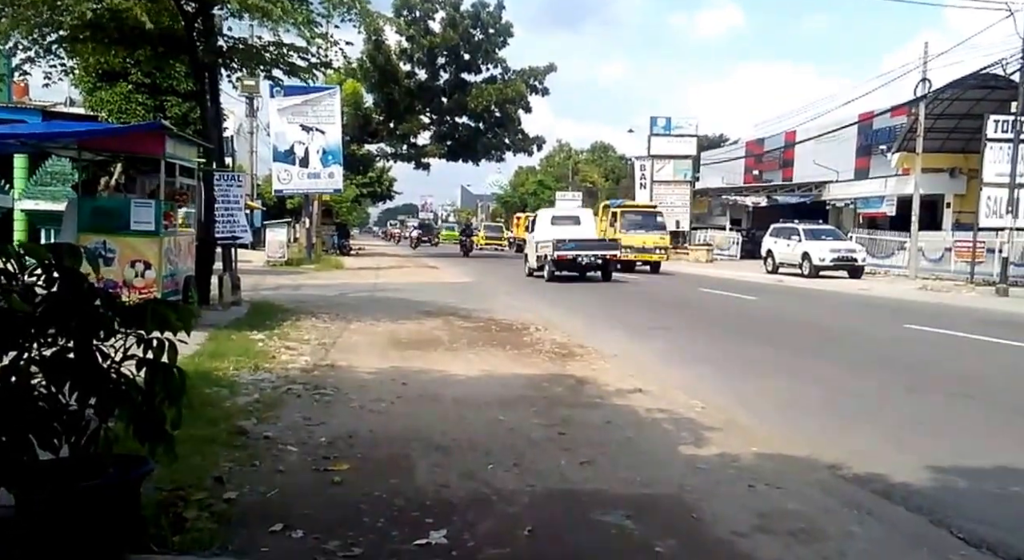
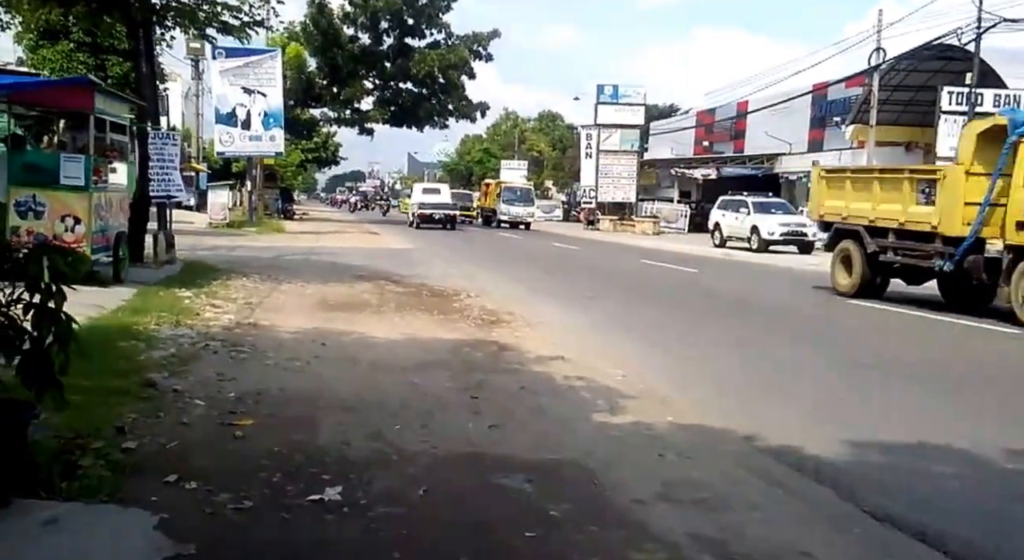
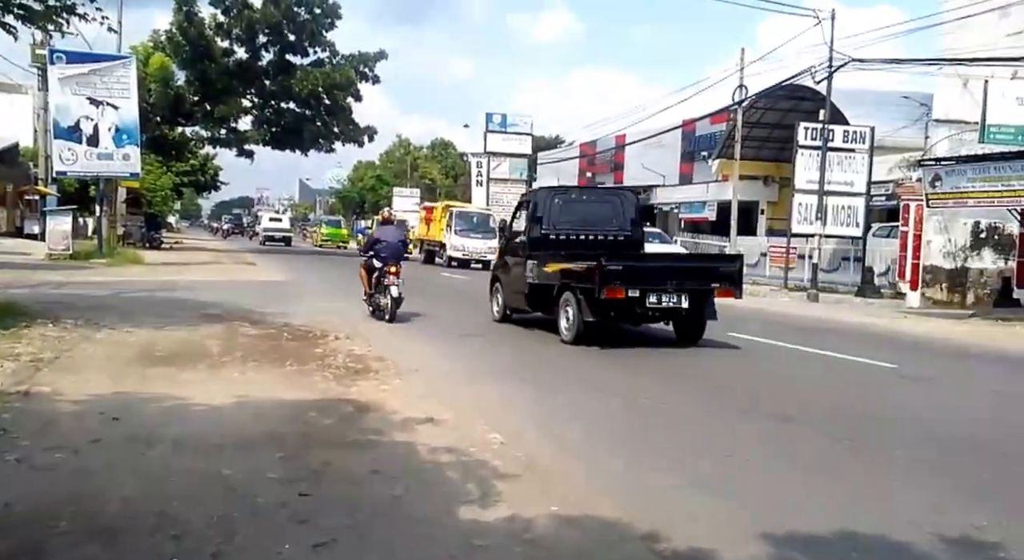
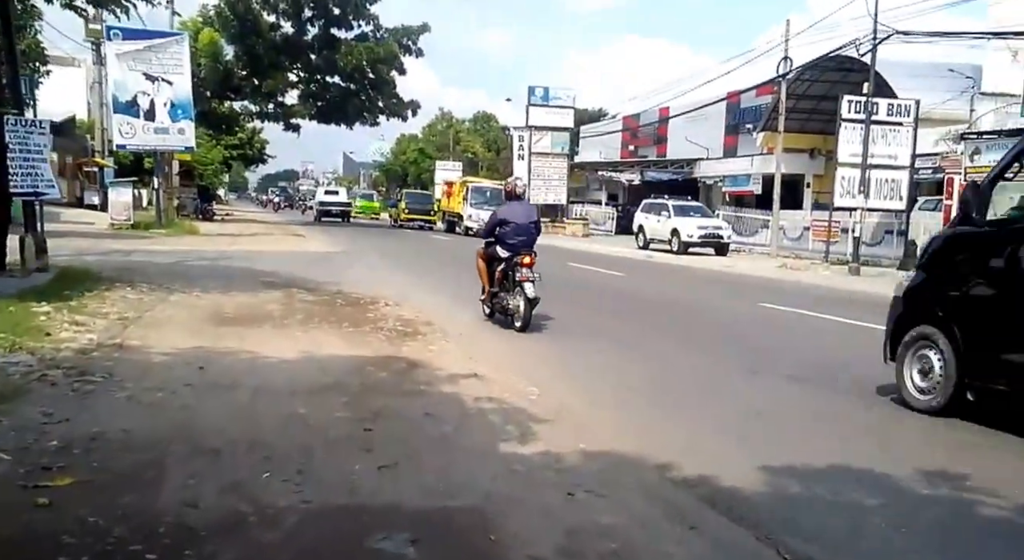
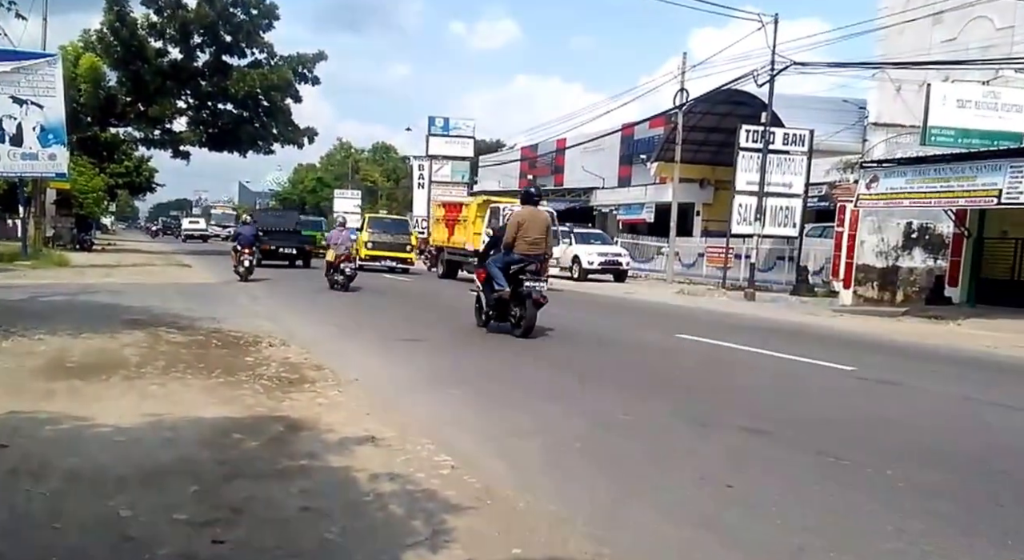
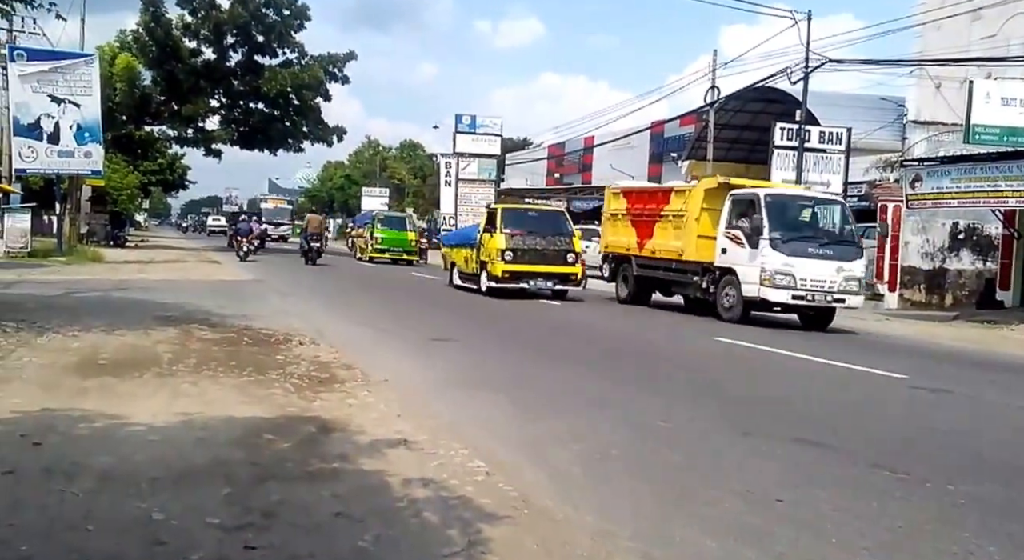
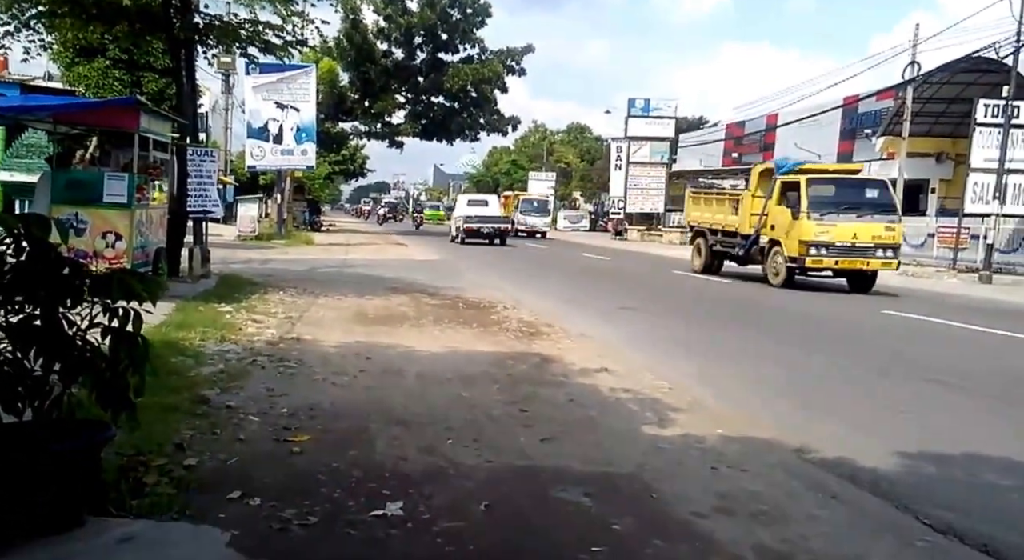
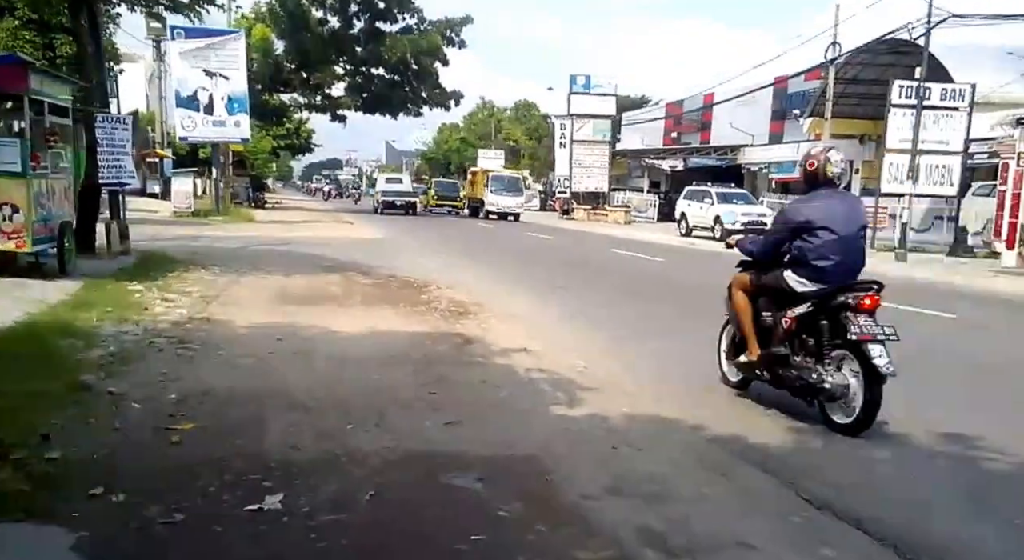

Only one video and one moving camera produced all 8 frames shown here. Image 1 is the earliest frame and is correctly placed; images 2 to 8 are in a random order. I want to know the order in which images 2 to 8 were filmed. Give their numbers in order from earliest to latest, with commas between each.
7, 2, 8, 4, 3, 5, 6
